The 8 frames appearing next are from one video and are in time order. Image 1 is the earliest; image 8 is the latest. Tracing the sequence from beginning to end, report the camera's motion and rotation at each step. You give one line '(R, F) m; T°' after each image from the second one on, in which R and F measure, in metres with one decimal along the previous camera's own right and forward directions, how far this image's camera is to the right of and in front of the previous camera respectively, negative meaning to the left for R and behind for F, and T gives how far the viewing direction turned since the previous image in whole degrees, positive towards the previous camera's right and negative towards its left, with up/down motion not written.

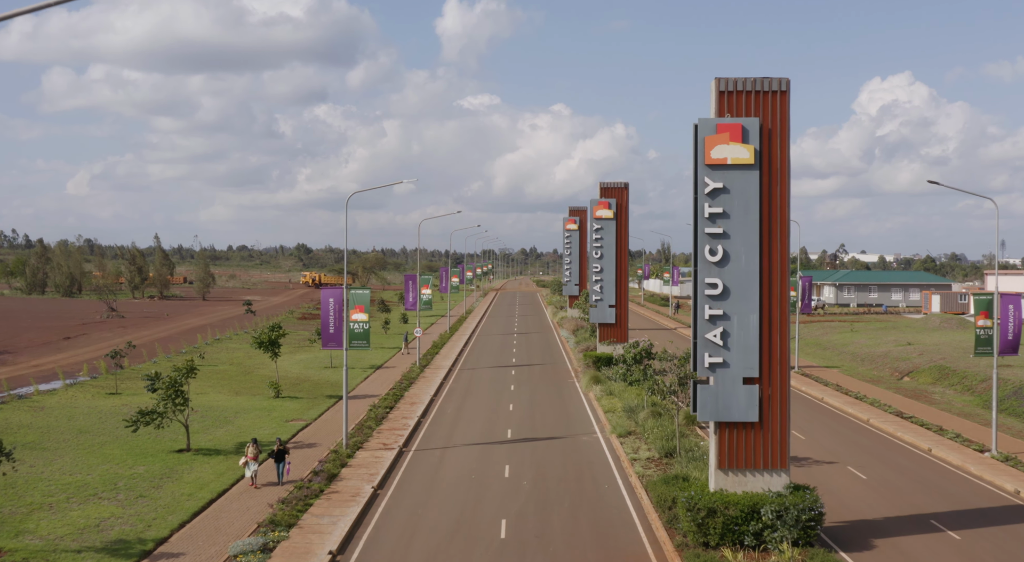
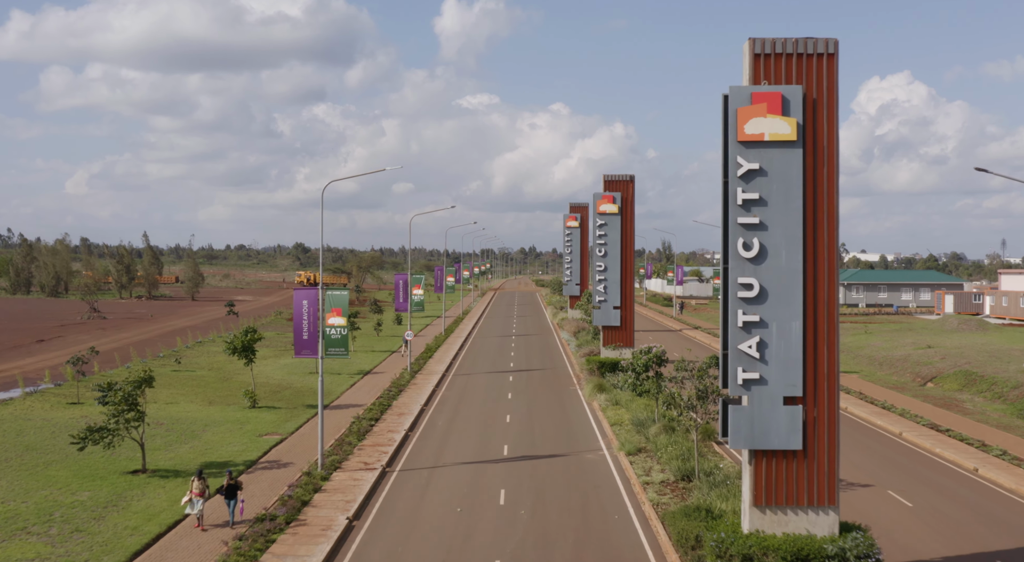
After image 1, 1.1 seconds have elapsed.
(+0.1, +3.8) m; 0°
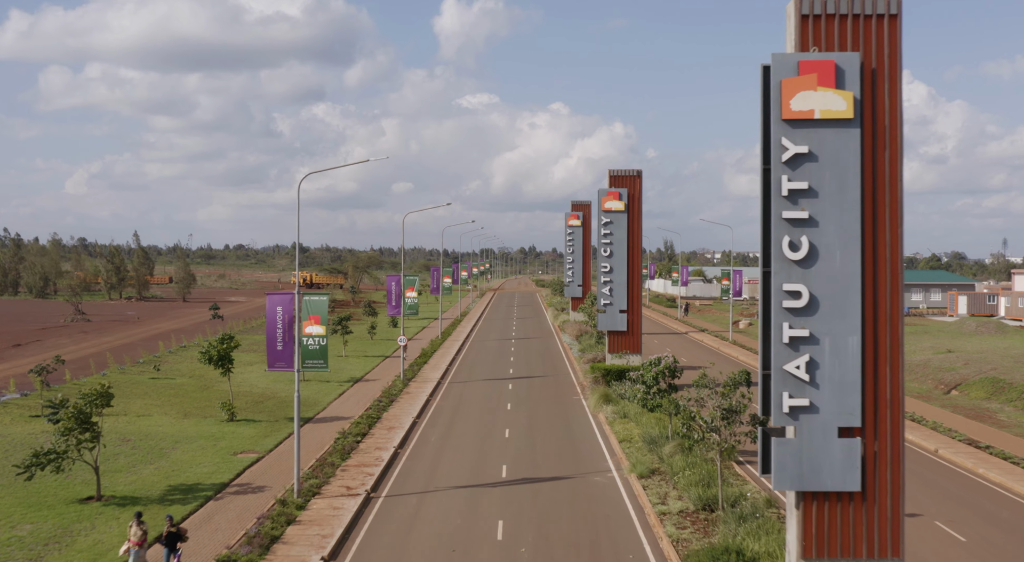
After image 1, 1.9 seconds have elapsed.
(0.0, +3.2) m; 0°
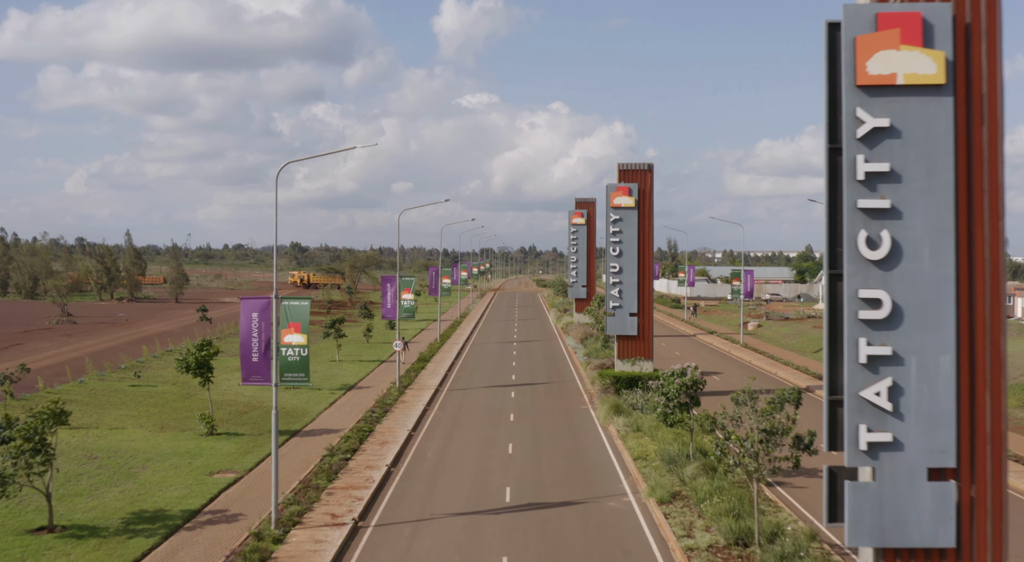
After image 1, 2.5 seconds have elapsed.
(-0.1, +3.1) m; 0°
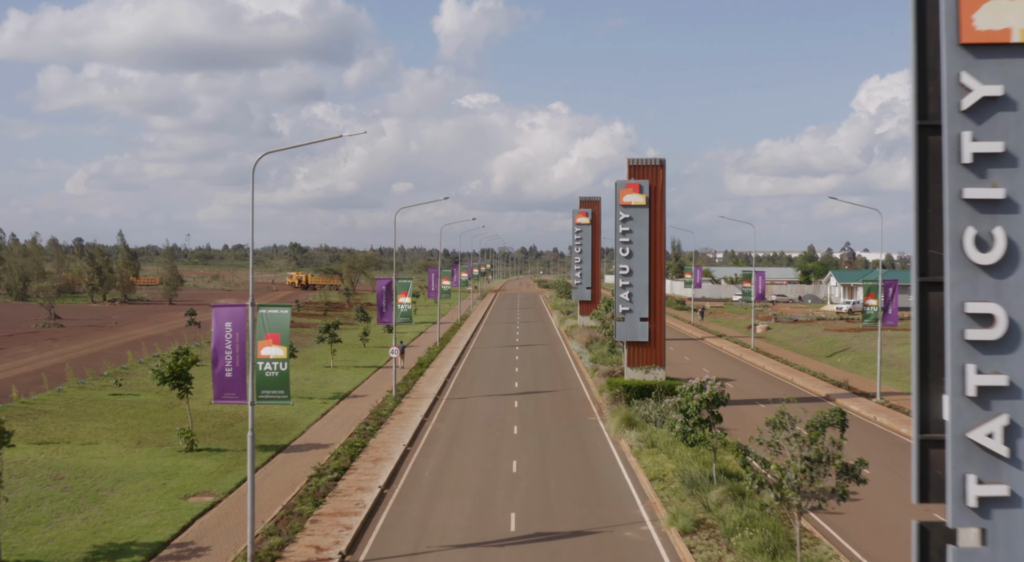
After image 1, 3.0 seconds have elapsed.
(-0.1, +2.7) m; 0°
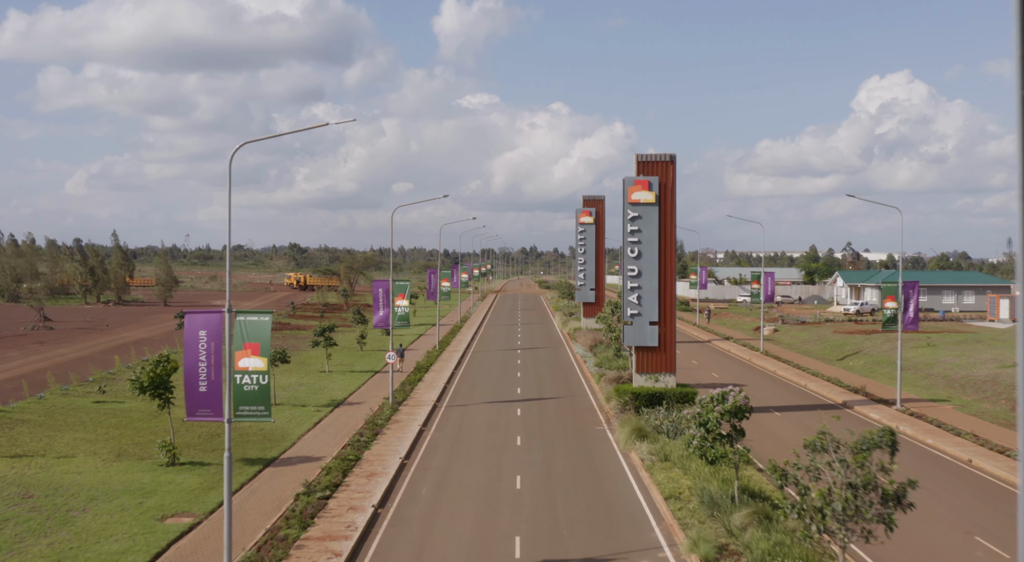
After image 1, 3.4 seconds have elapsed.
(-0.1, +2.1) m; 0°
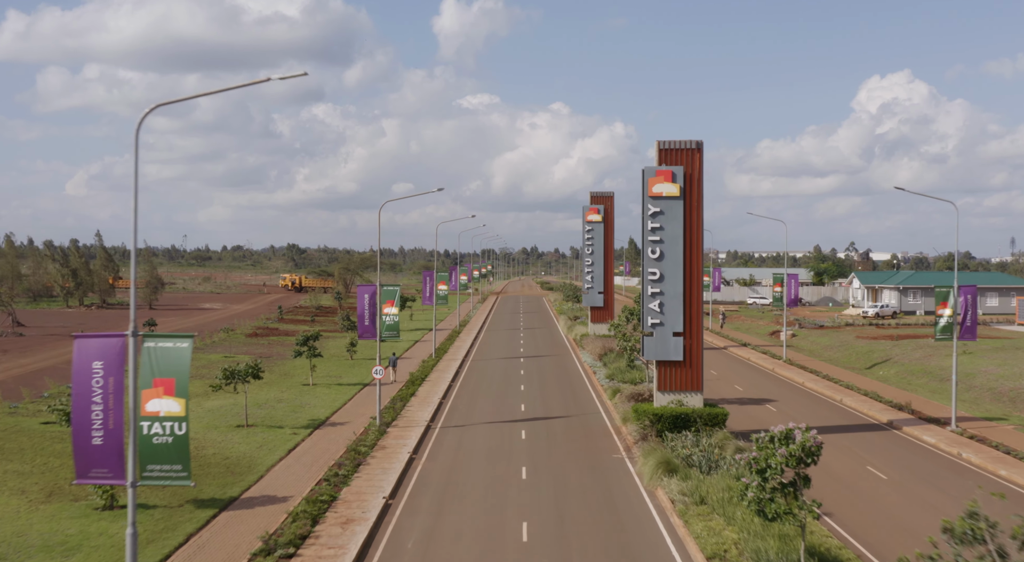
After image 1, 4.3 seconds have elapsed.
(-0.1, +5.2) m; 0°
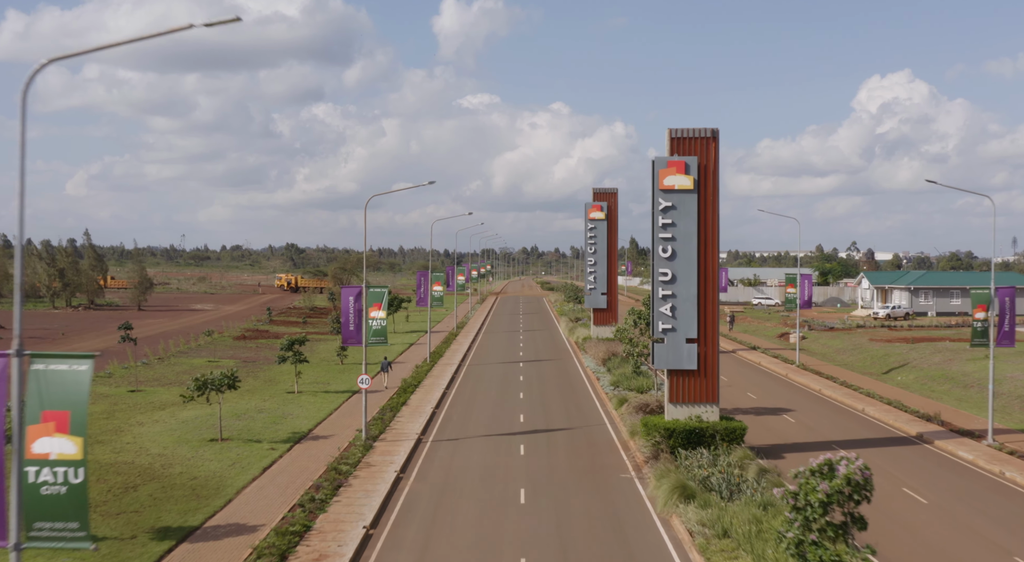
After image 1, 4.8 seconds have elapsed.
(+0.1, +3.1) m; 0°
